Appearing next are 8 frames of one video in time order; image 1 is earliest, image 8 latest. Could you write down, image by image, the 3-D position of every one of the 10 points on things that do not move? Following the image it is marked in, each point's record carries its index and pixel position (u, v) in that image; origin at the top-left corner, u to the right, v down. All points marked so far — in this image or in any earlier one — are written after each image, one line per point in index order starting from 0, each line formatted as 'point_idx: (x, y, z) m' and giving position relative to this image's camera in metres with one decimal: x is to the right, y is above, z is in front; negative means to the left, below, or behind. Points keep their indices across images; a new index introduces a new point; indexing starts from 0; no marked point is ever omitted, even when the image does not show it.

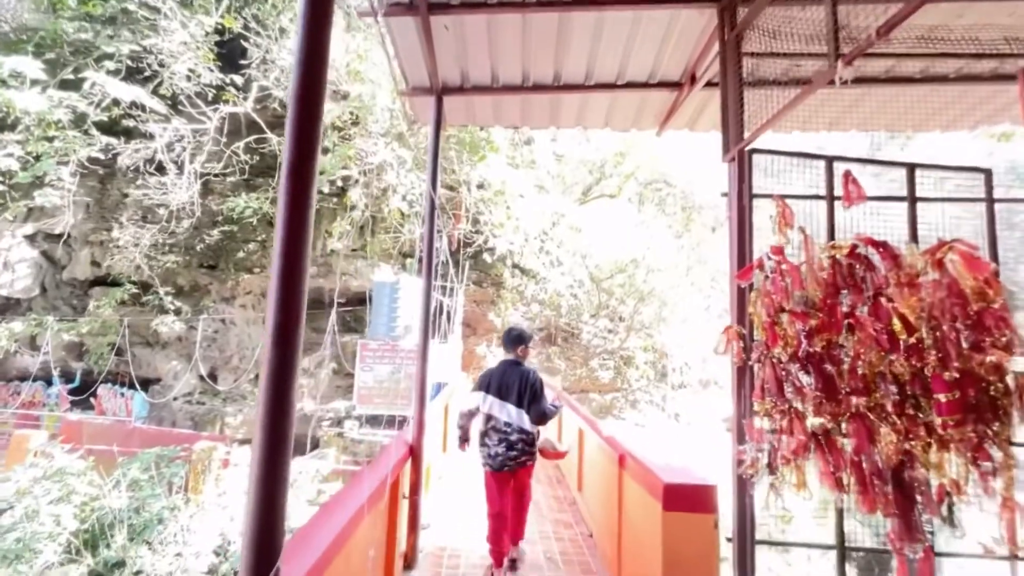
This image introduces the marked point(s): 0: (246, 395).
0: (-5.7, -2.3, +9.4) m
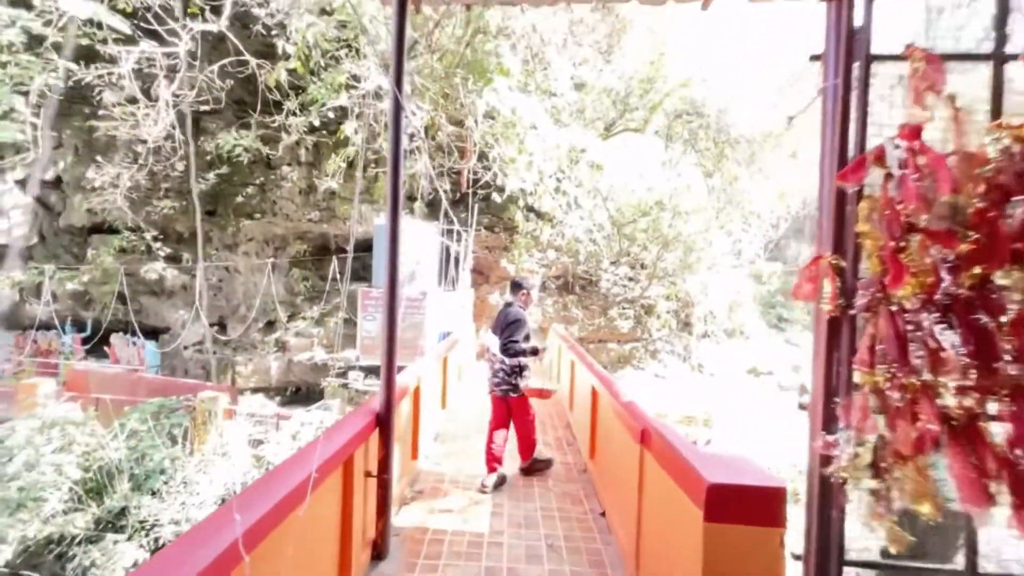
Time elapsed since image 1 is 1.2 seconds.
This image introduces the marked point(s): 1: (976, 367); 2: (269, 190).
0: (-5.4, -1.2, +9.2) m
1: (+1.2, -0.2, +1.1) m
2: (-4.8, +2.0, +8.8) m
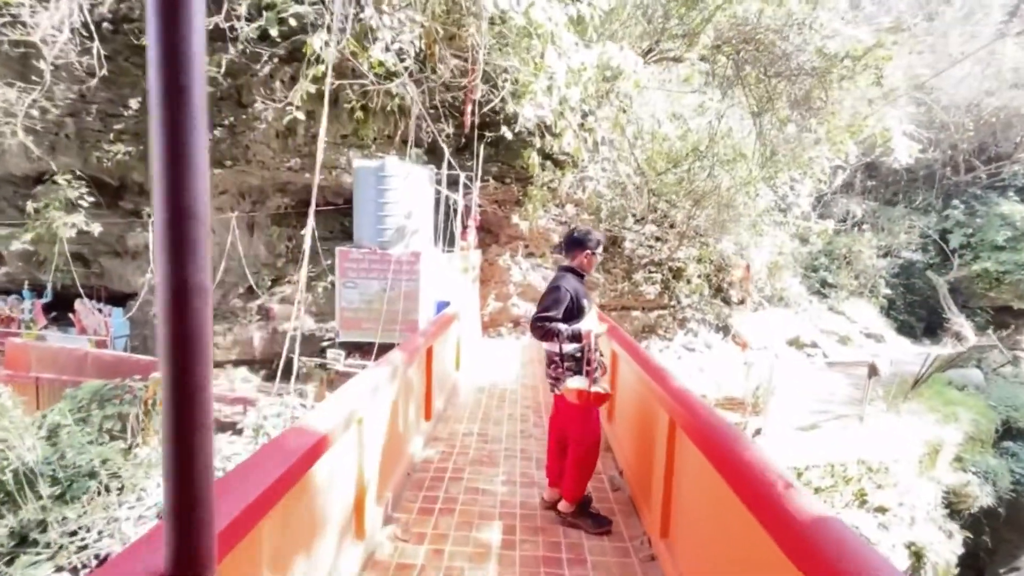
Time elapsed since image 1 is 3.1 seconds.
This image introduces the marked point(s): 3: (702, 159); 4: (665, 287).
0: (-5.1, -0.4, +8.2) m
1: (+1.2, -0.2, -0.2) m
2: (-4.6, +2.6, +7.5) m
3: (+3.2, +2.2, +7.6) m
4: (+3.3, 0.0, +9.6) m
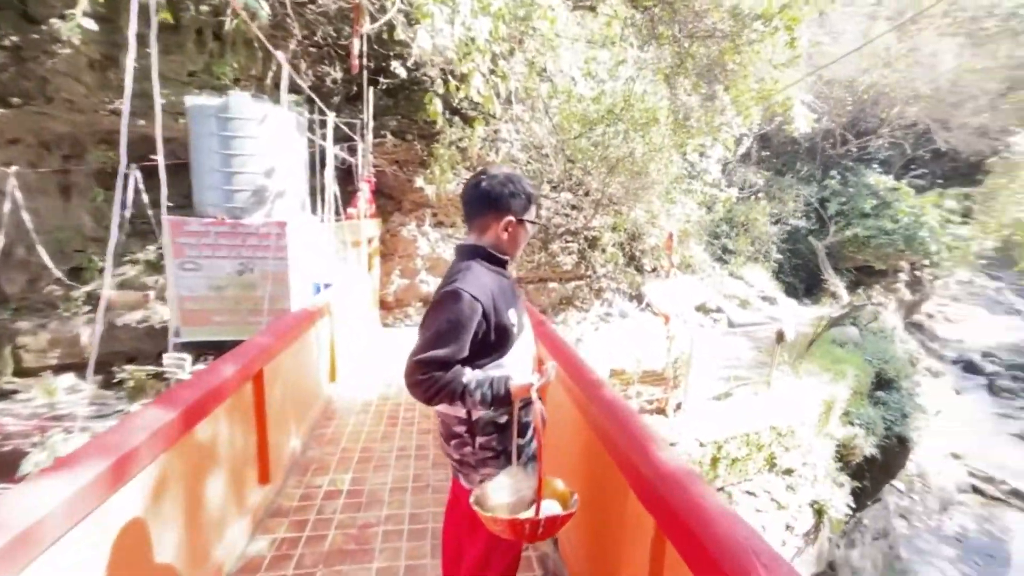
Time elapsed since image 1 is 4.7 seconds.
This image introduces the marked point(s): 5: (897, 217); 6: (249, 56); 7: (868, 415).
0: (-6.6, -0.2, +6.2) m
1: (+1.2, -0.3, -0.8) m
2: (-6.0, +2.8, +5.4) m
3: (+1.7, +2.7, +7.1) m
4: (+1.5, +0.6, +9.2) m
5: (+9.7, +1.8, +11.2) m
6: (-3.7, +3.2, +6.1) m
7: (+6.2, -2.2, +7.6) m
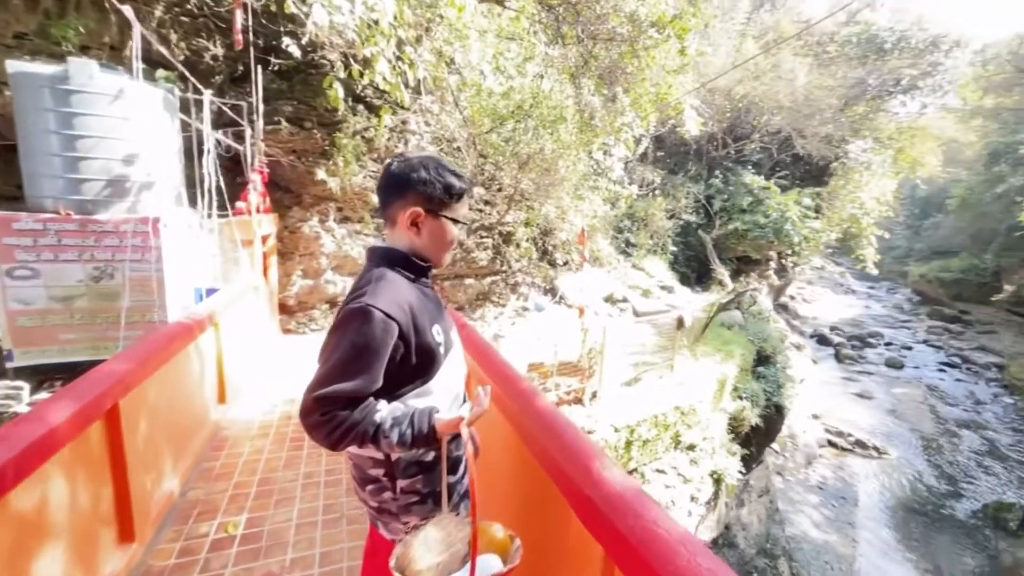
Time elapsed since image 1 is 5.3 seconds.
0: (-7.6, -0.4, +4.7) m
1: (+1.4, -0.3, -0.6) m
2: (-7.0, +2.7, +4.0) m
3: (+0.2, +2.7, +7.1) m
4: (-0.3, +0.7, +9.2) m
5: (+7.4, +2.2, +12.7) m
6: (-4.8, +3.1, +5.2) m
7: (+4.7, -2.0, +8.6) m
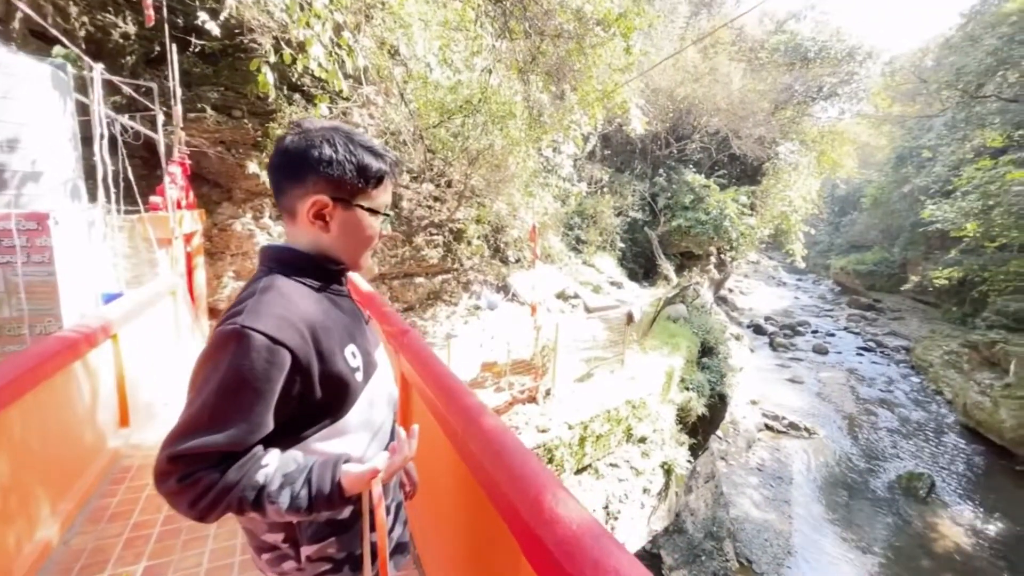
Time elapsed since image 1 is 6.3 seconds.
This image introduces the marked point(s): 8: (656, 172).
0: (-8.1, -0.5, +3.8) m
1: (+1.4, -0.3, -0.6) m
2: (-7.4, +2.6, +3.1) m
3: (-0.6, +2.8, +6.9) m
4: (-1.3, +0.8, +8.9) m
5: (+5.9, +2.4, +13.3) m
6: (-5.4, +3.1, +4.5) m
7: (+3.8, -1.9, +8.9) m
8: (+4.7, +3.7, +14.2) m
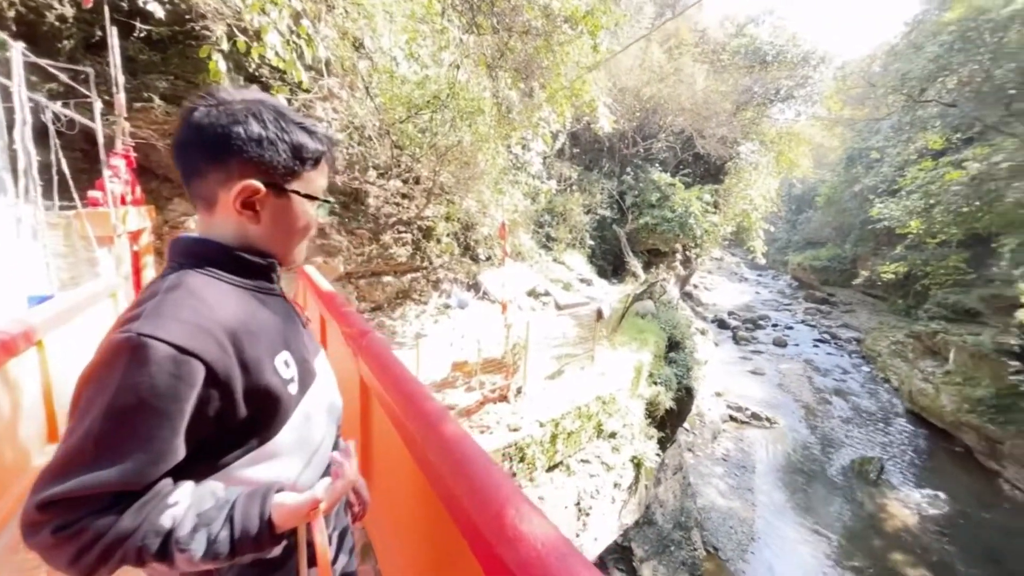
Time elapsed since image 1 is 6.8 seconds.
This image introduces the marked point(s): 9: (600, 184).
0: (-8.3, -0.6, +3.2) m
1: (+1.5, -0.3, -0.6) m
2: (-7.6, +2.5, +2.5) m
3: (-1.1, +2.8, +6.8) m
4: (-1.9, +0.8, +8.8) m
5: (+5.0, +2.5, +13.6) m
6: (-5.8, +3.0, +4.0) m
7: (+3.2, -1.8, +9.1) m
8: (+3.7, +3.9, +14.4) m
9: (+2.8, +3.3, +13.8) m
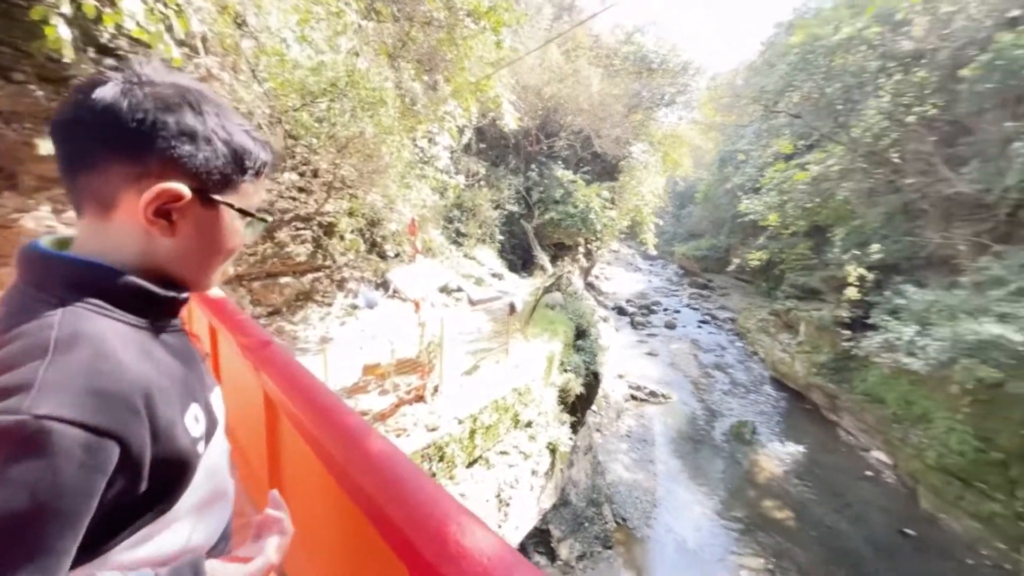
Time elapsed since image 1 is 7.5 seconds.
0: (-8.7, -0.9, +1.4) m
1: (+1.6, -0.2, -0.2) m
2: (-8.0, +2.2, +0.9) m
3: (-2.5, +2.8, +6.4) m
4: (-3.7, +0.8, +8.2) m
5: (+2.1, +2.7, +14.3) m
6: (-6.5, +2.8, +2.7) m
7: (+1.4, -1.6, +9.6) m
8: (+0.6, +4.1, +14.8) m
9: (-0.2, +3.5, +14.1) m
